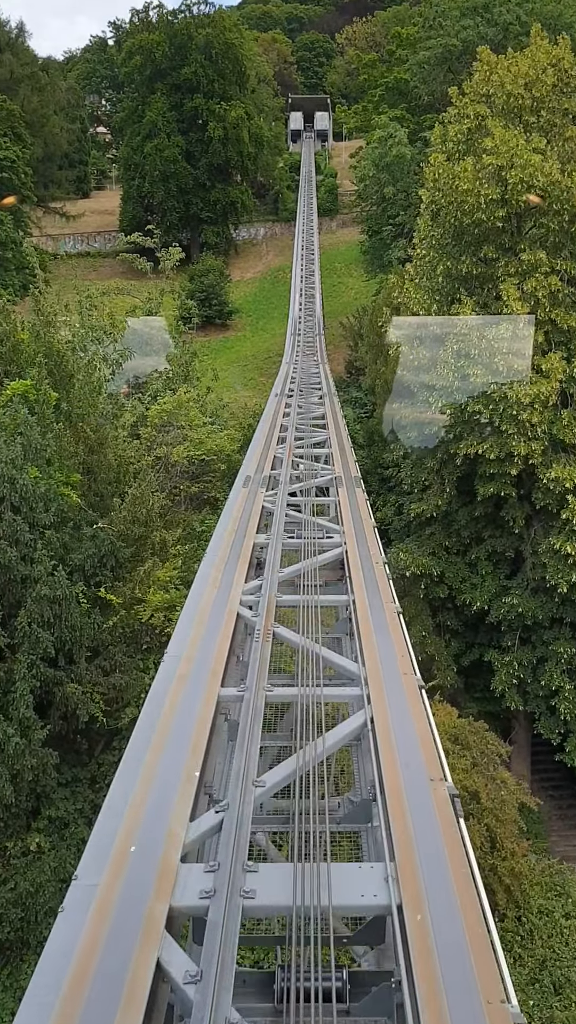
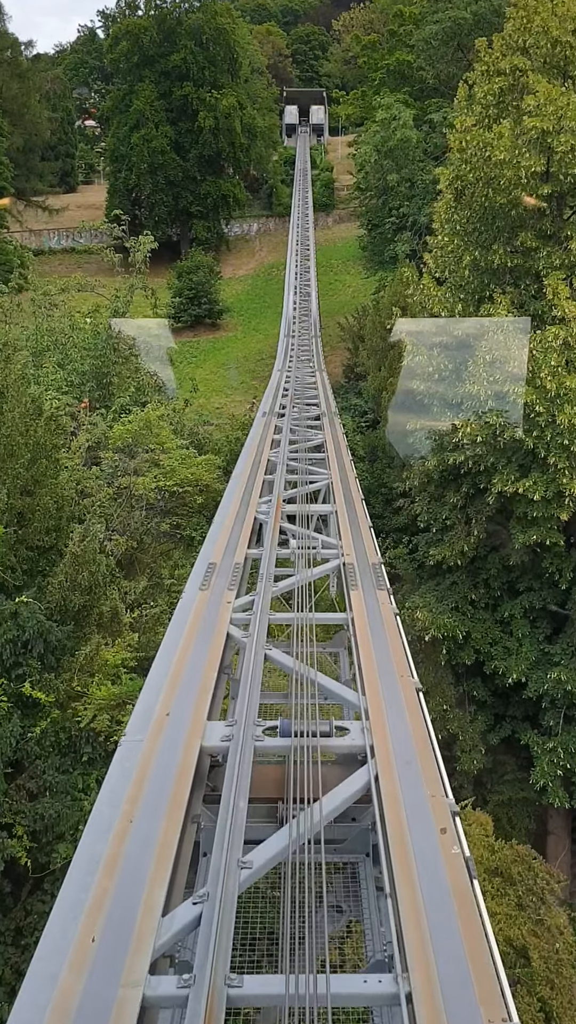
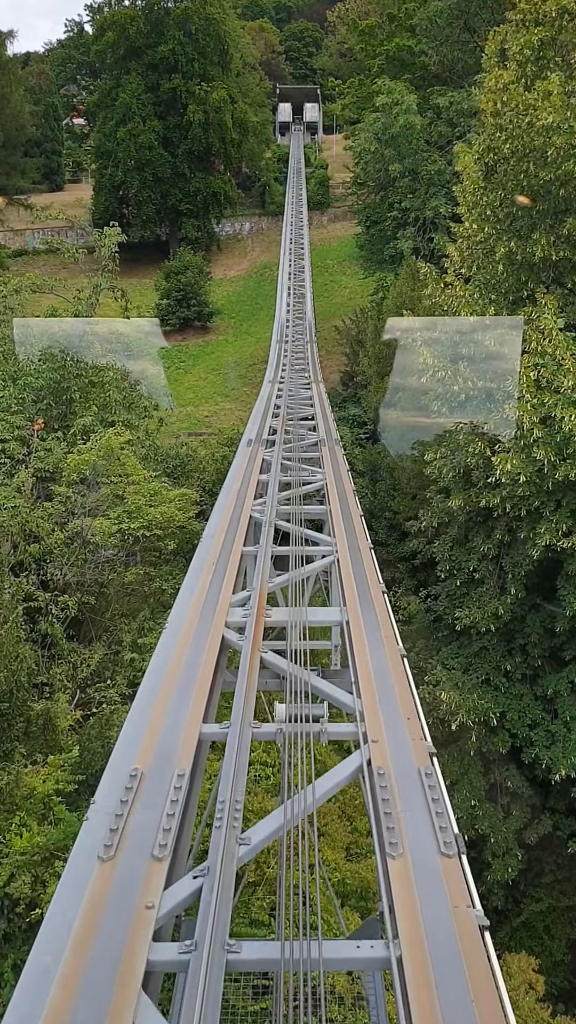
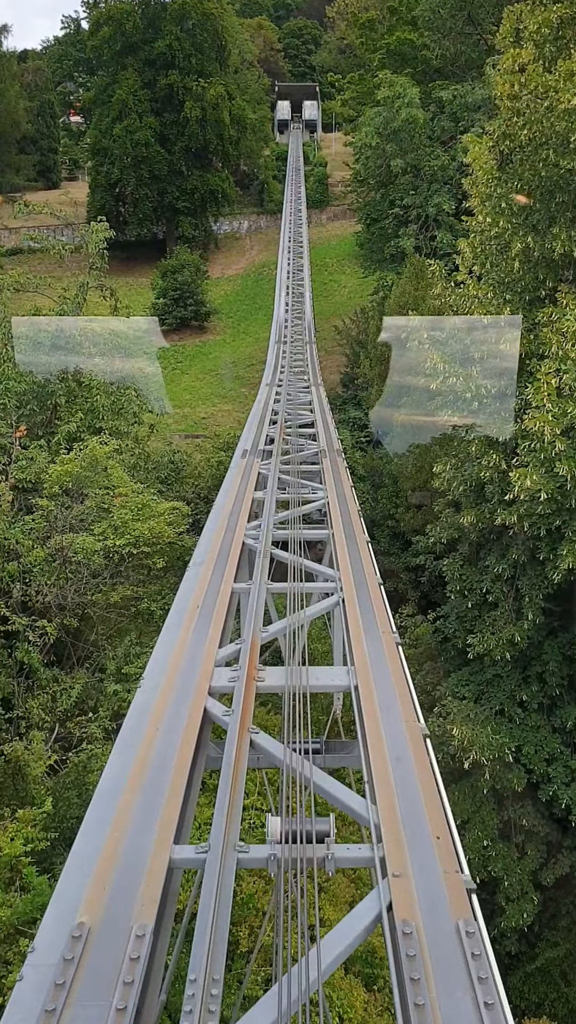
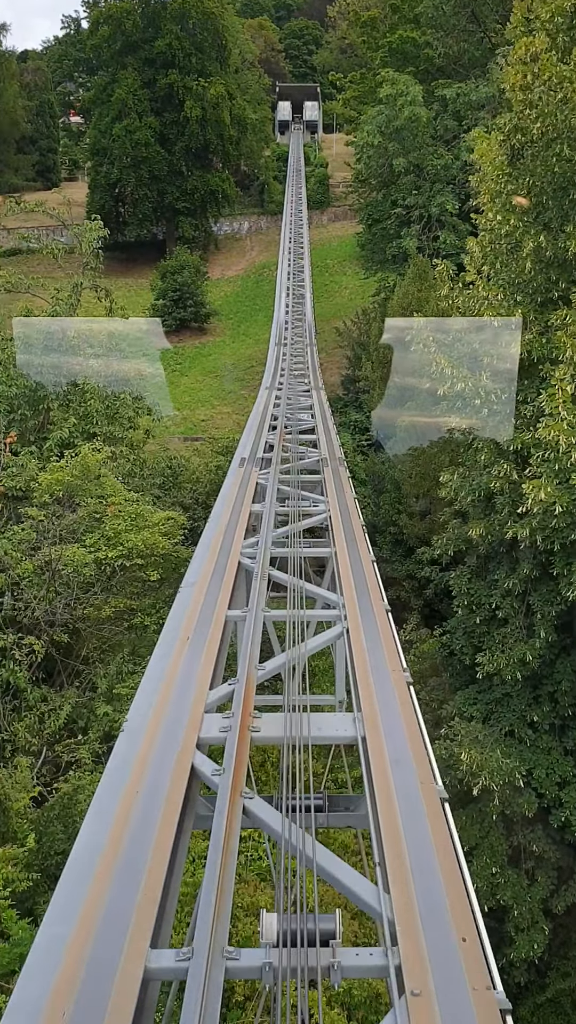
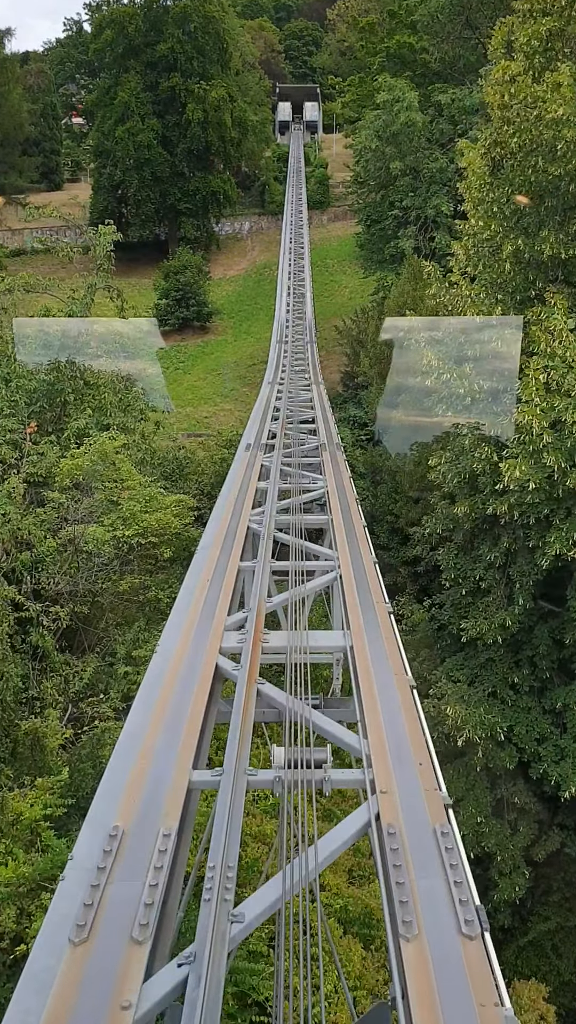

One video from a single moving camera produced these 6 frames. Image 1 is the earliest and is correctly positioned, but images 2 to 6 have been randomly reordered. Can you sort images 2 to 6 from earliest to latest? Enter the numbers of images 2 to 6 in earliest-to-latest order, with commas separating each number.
2, 3, 6, 4, 5
